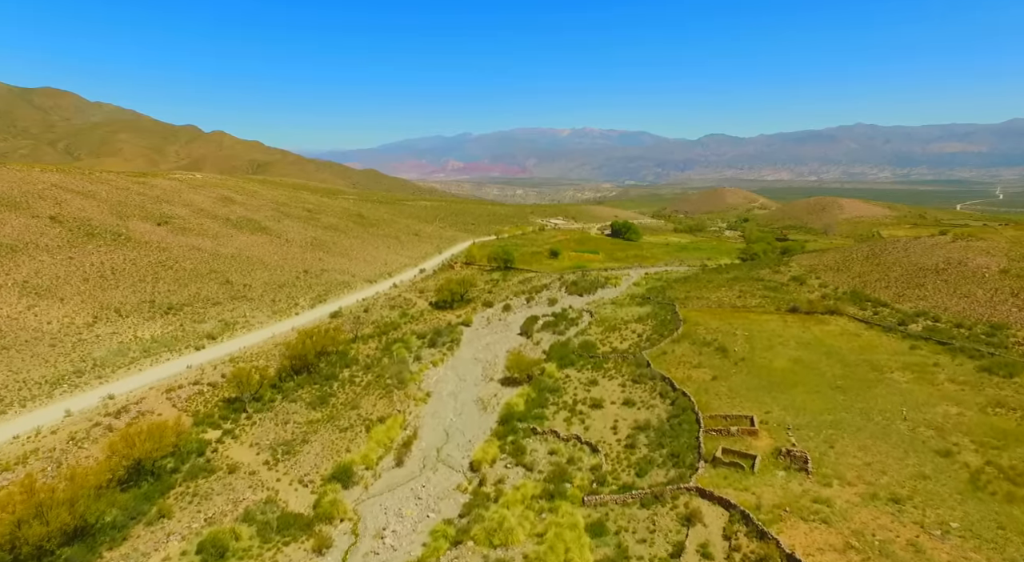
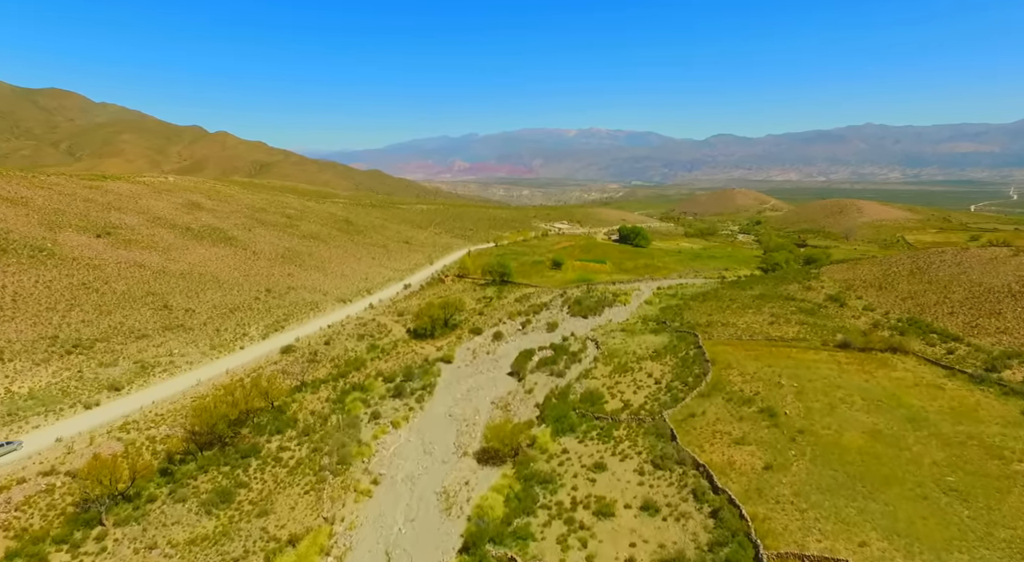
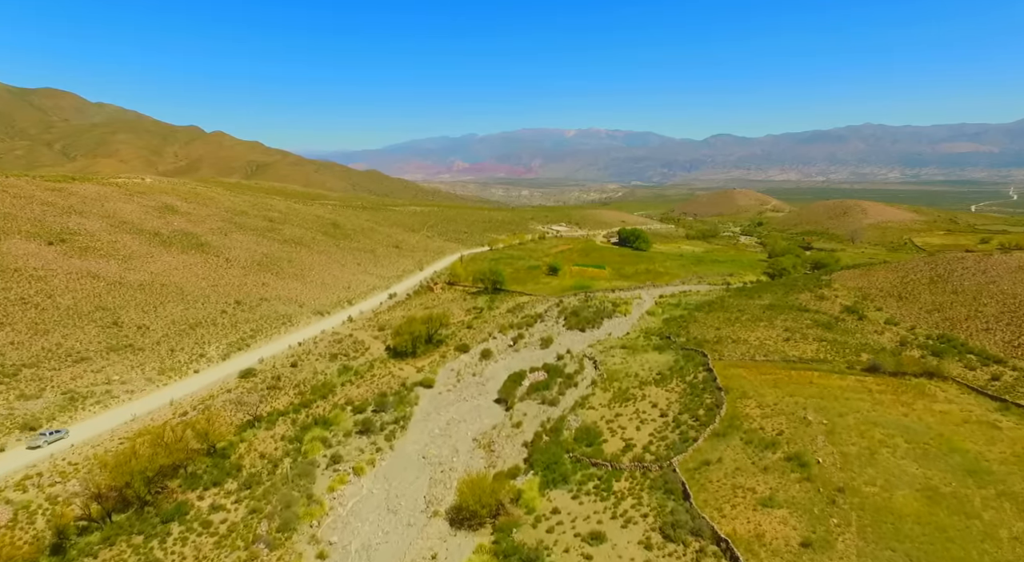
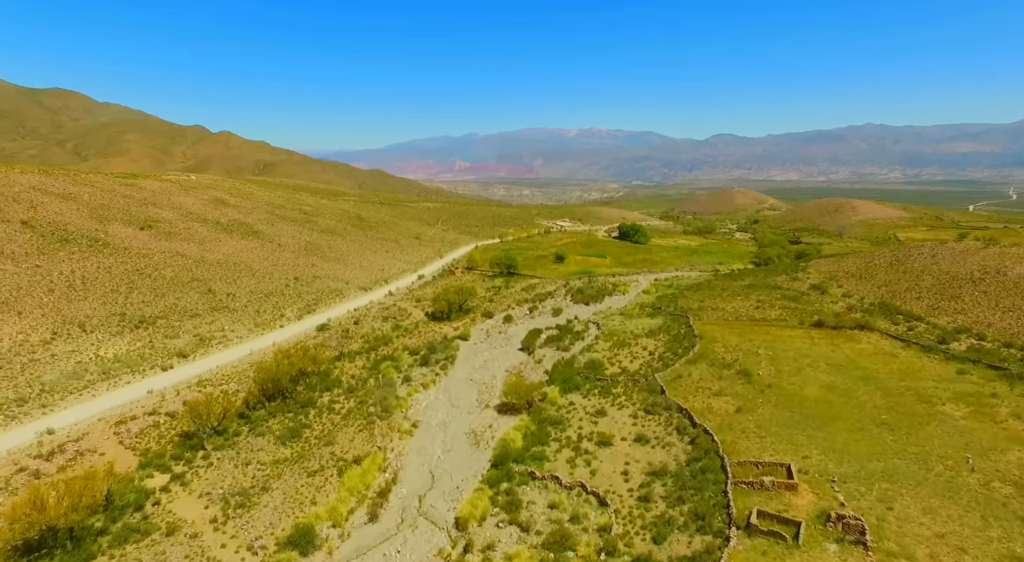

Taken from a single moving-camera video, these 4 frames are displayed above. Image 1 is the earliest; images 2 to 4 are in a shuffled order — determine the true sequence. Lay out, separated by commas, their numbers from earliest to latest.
4, 2, 3
